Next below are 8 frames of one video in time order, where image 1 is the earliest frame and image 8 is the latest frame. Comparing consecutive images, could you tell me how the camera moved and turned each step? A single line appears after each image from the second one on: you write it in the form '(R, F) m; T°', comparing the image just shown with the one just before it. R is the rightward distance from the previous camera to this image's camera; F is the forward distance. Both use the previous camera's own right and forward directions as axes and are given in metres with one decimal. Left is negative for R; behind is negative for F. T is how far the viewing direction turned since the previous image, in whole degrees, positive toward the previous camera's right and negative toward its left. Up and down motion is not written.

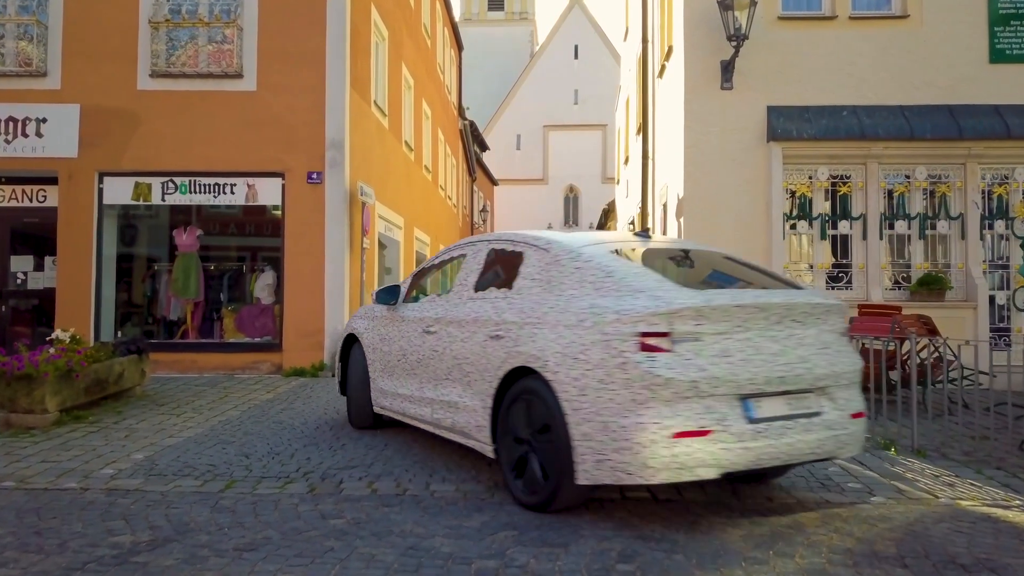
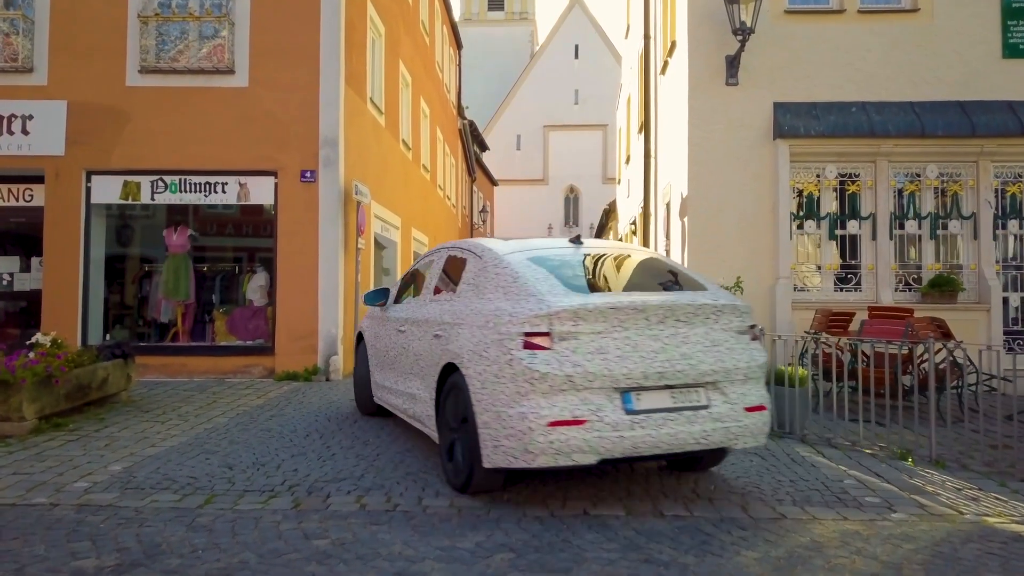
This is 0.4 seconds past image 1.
(0.0, +0.3) m; 0°
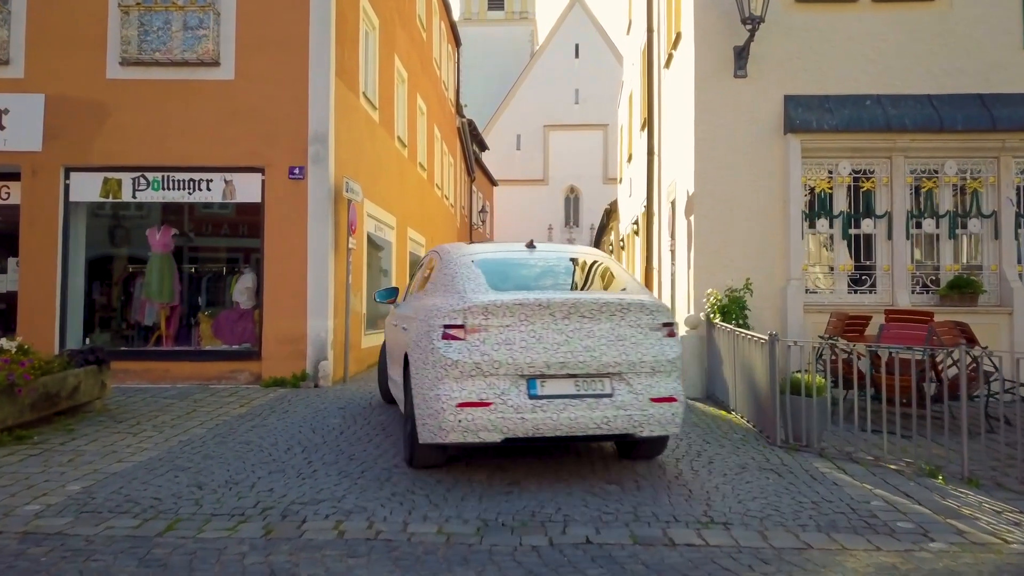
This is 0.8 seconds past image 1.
(0.0, +0.5) m; 0°
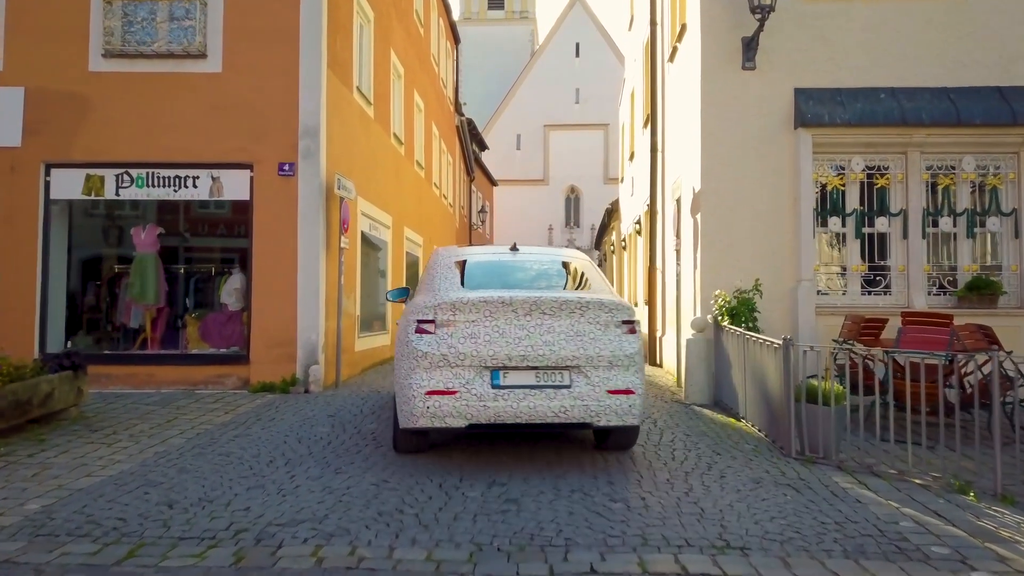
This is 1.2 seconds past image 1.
(0.0, +0.4) m; 0°
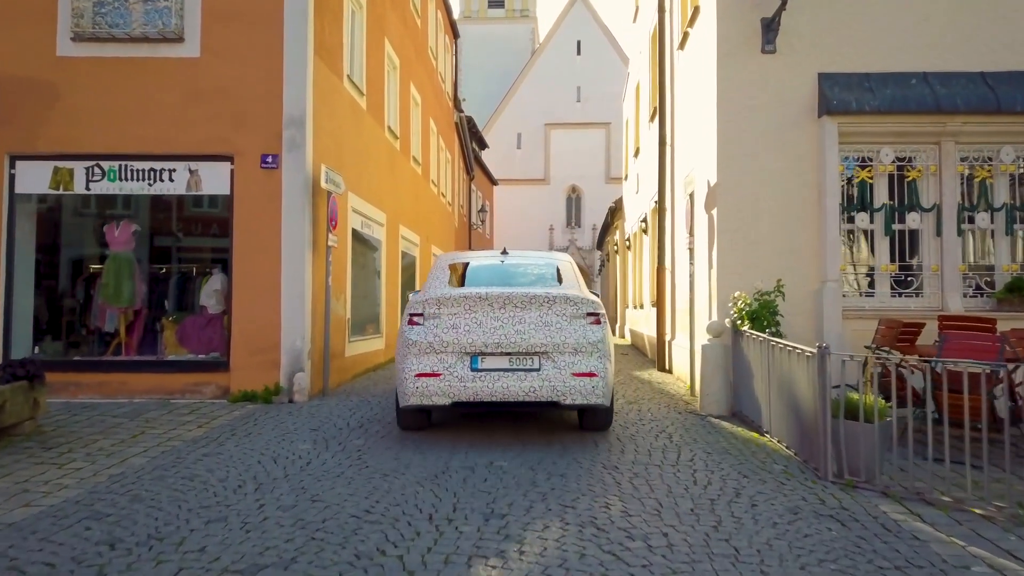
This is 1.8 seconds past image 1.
(0.0, +0.7) m; 0°
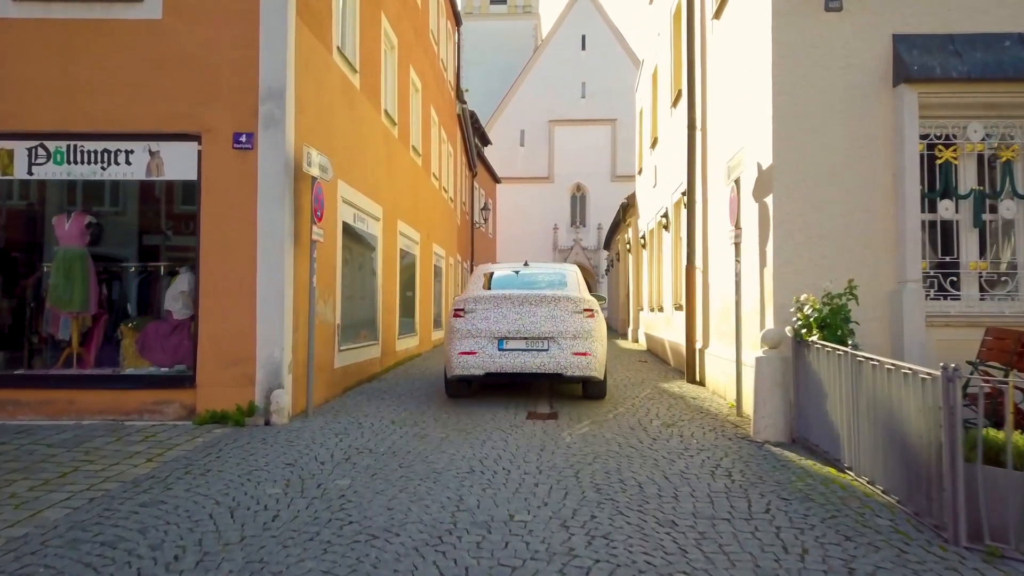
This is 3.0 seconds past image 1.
(-0.1, +1.4) m; 0°
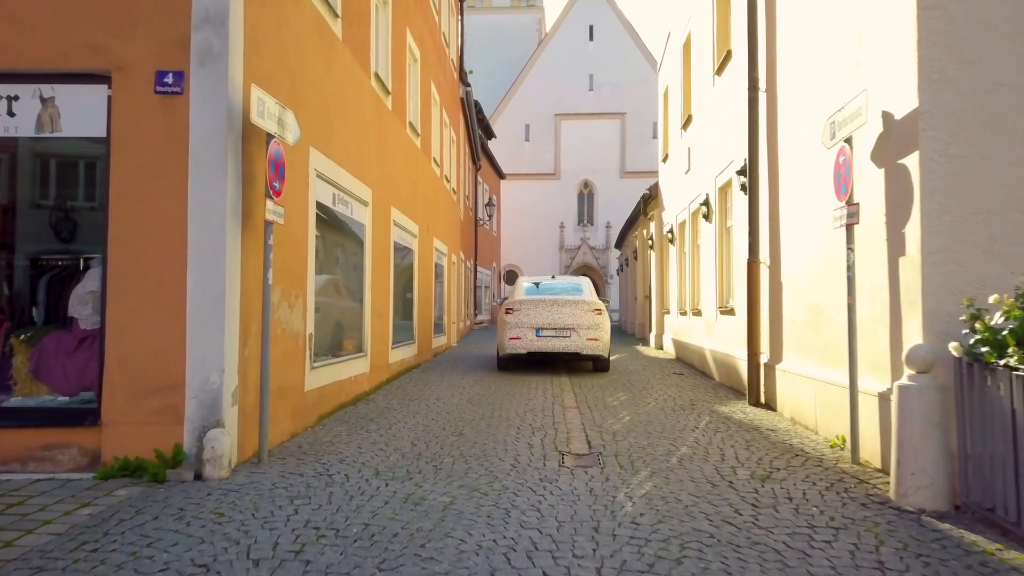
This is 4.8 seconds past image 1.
(-0.2, +2.2) m; 0°
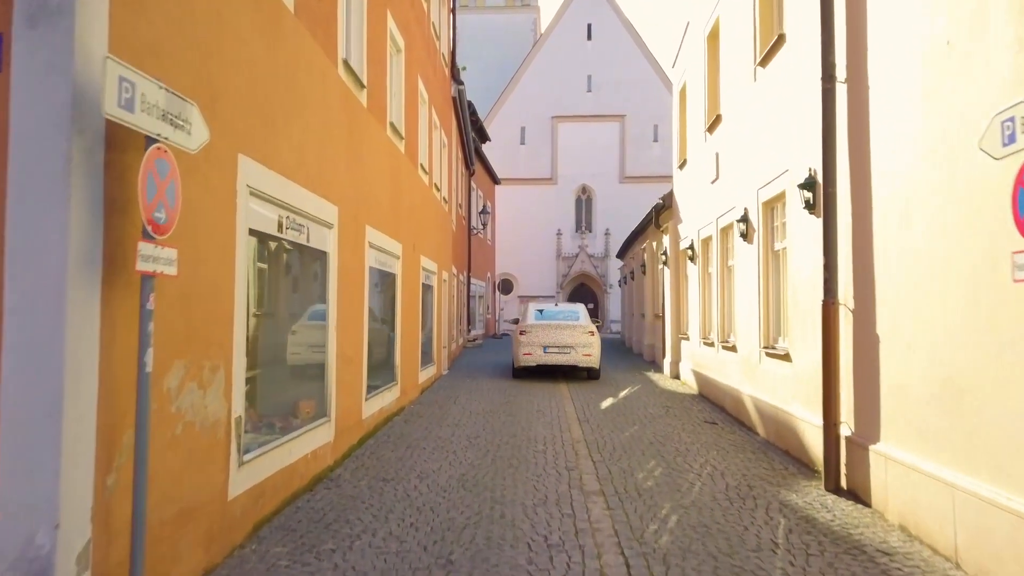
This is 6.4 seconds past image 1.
(-0.1, +2.2) m; 0°
